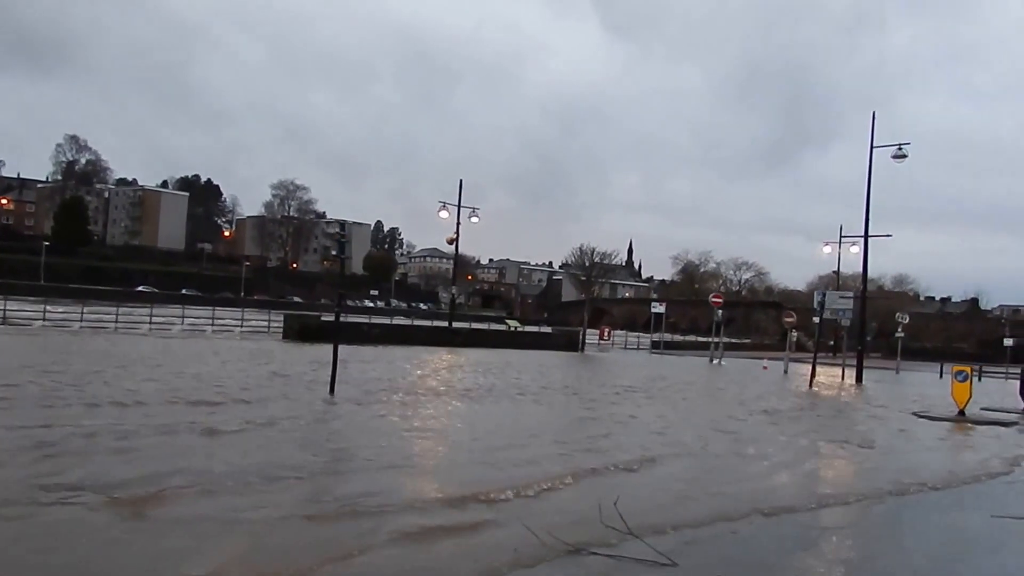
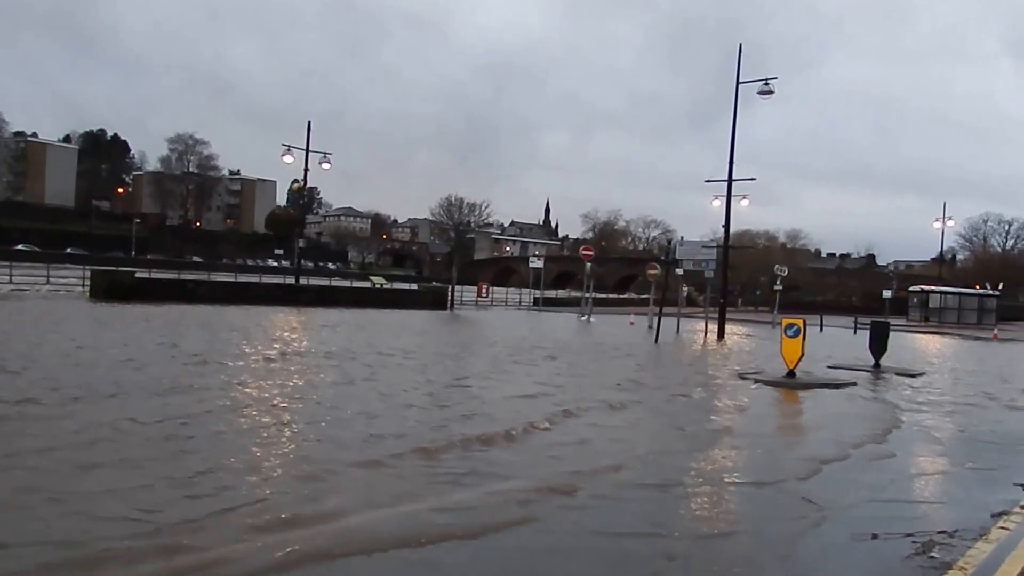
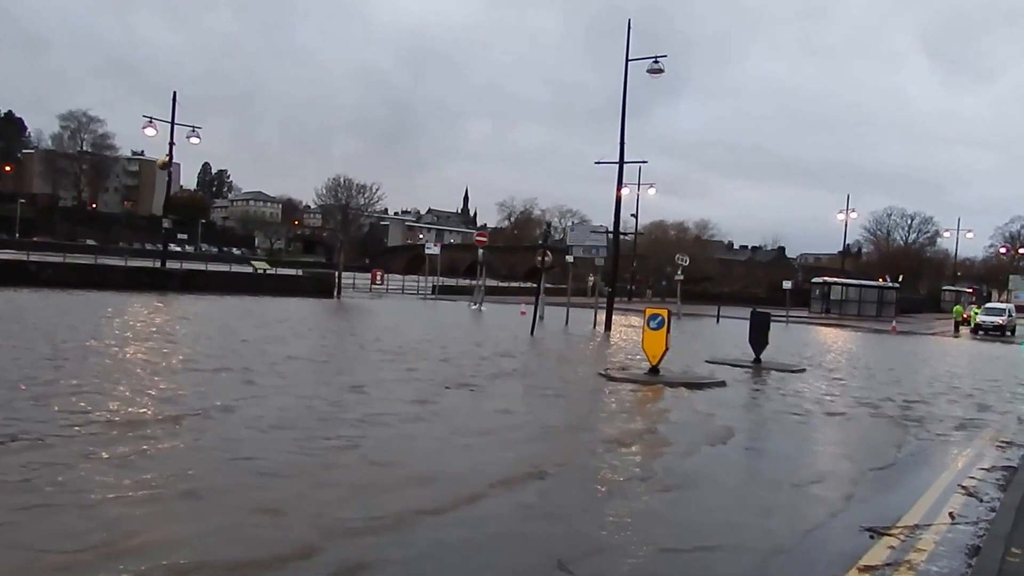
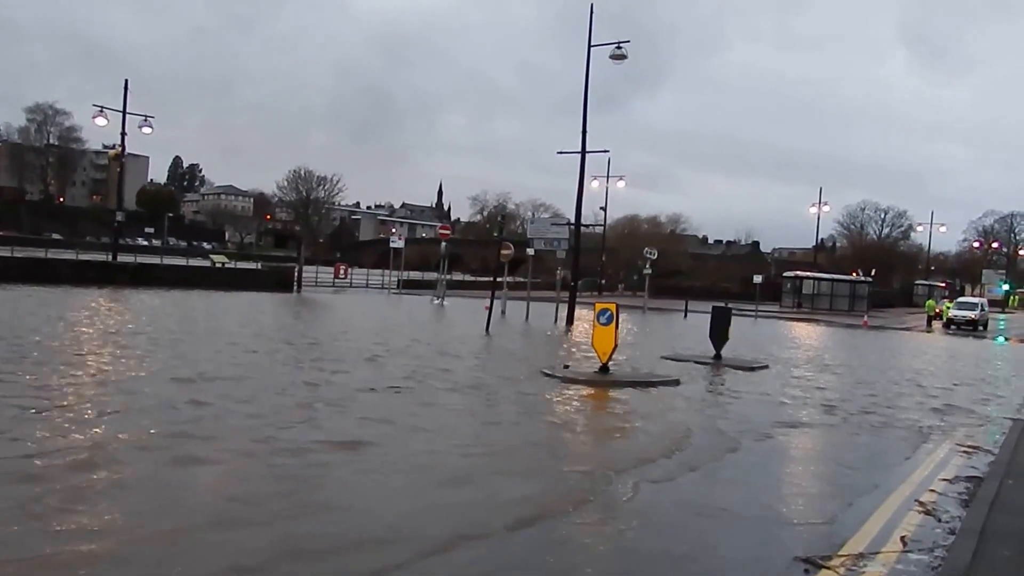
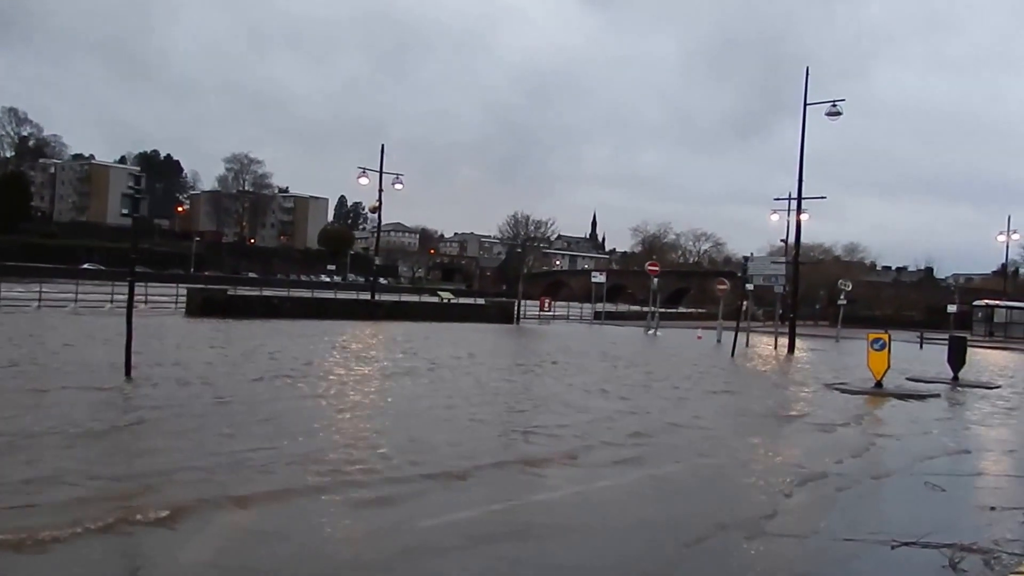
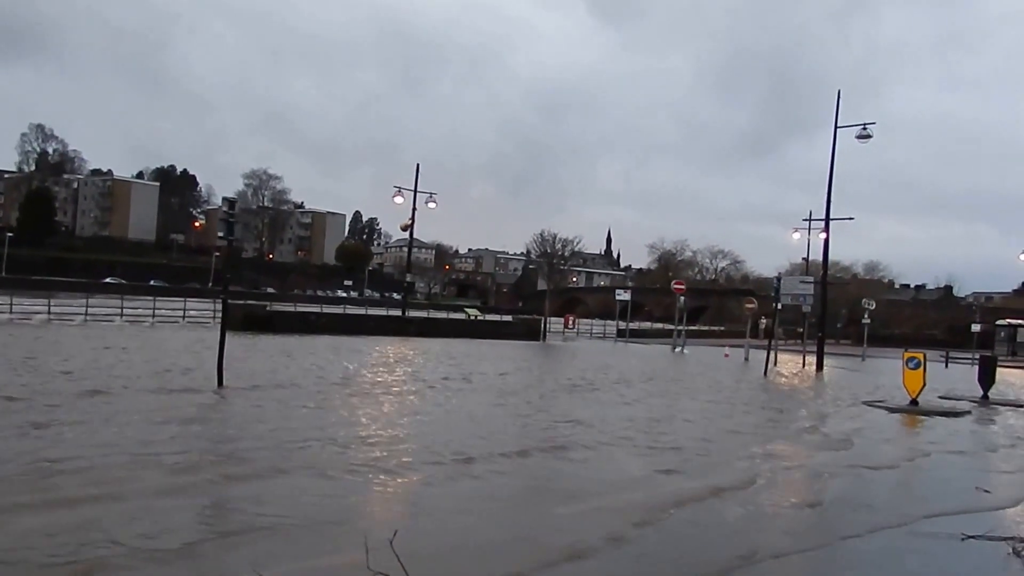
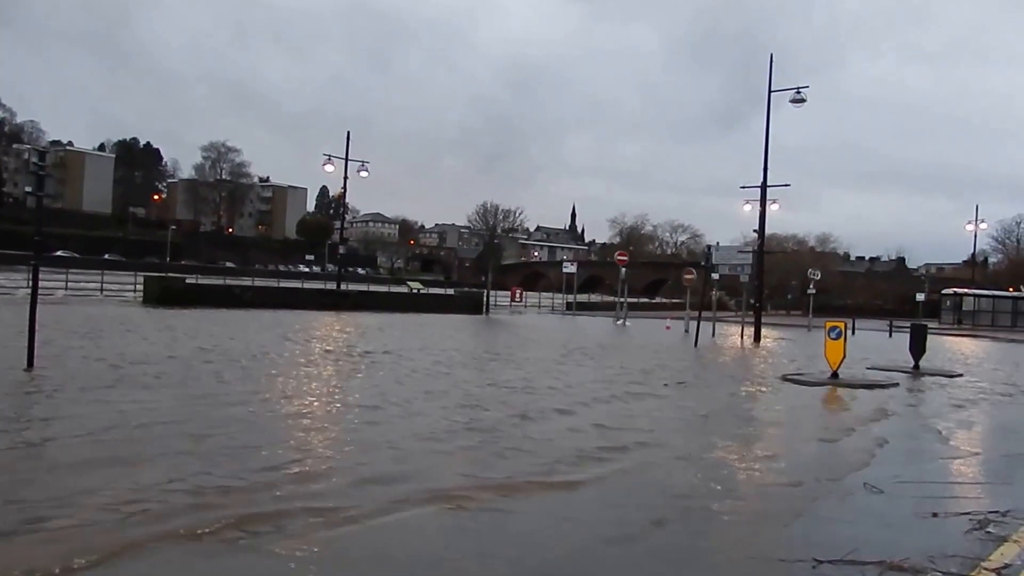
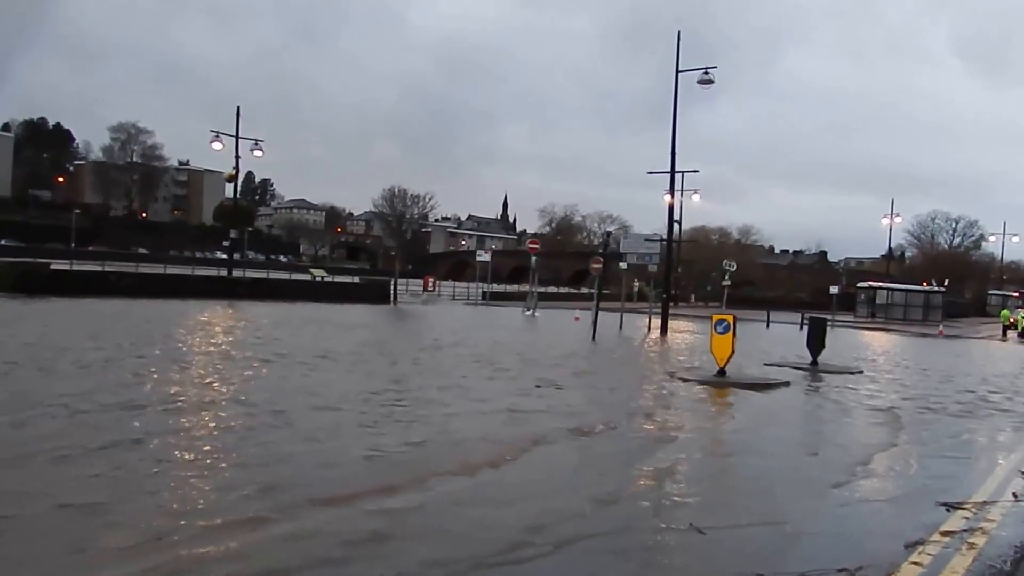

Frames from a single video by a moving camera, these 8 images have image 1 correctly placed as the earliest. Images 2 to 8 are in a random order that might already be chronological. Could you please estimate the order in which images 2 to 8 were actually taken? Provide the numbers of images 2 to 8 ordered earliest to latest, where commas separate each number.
6, 5, 7, 2, 8, 3, 4
